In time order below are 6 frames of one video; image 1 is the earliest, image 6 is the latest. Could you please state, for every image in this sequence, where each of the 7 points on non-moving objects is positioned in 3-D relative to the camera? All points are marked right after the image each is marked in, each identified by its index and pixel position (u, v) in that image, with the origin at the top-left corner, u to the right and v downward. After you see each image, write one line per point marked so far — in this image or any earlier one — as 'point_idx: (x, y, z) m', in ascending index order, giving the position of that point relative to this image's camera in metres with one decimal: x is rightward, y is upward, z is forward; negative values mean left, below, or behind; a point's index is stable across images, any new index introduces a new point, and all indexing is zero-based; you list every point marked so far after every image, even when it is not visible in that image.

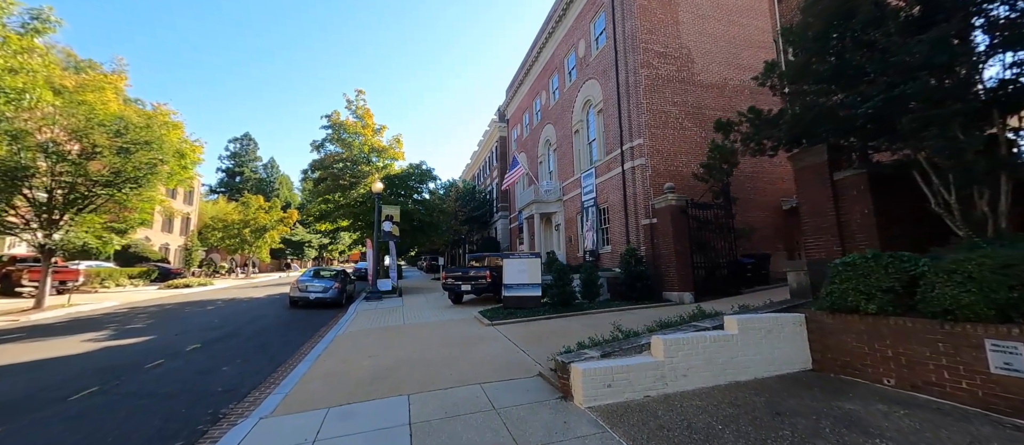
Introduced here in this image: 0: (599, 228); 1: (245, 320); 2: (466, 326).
0: (+3.6, -0.2, +14.3) m
1: (-8.7, -3.2, +11.3) m
2: (-1.2, -2.6, +8.9) m
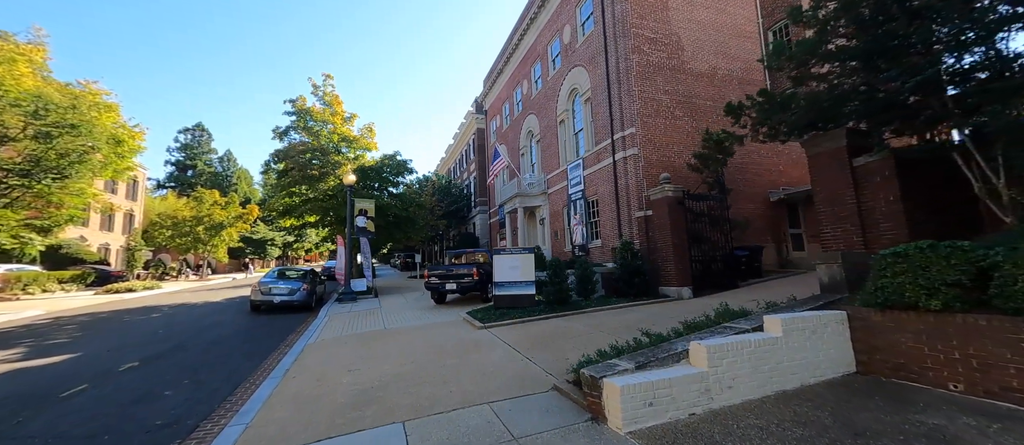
0: (+3.0, 0.0, +13.8) m
1: (-9.0, -3.0, +9.9) m
2: (-1.4, -2.5, +8.1) m
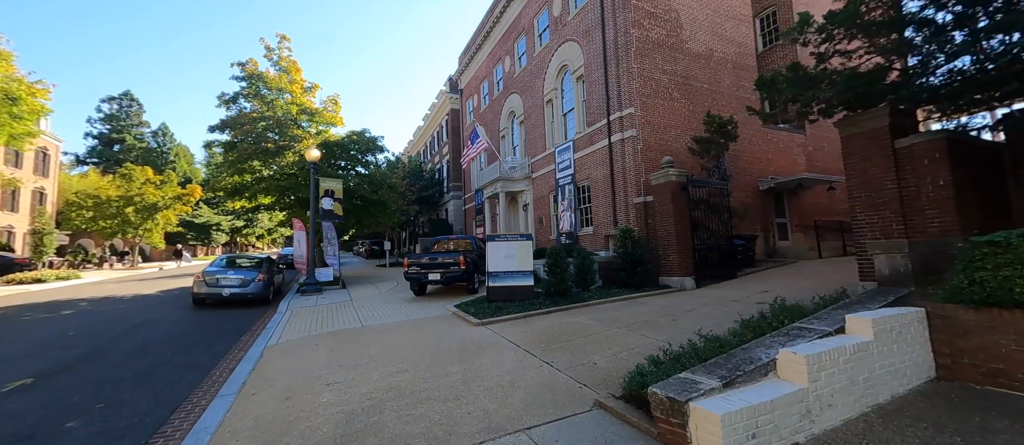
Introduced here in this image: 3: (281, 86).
0: (+2.5, +0.6, +13.1) m
1: (-9.2, -2.5, +8.2) m
2: (-1.4, -2.1, +7.1) m
3: (-11.4, +6.7, +17.1) m
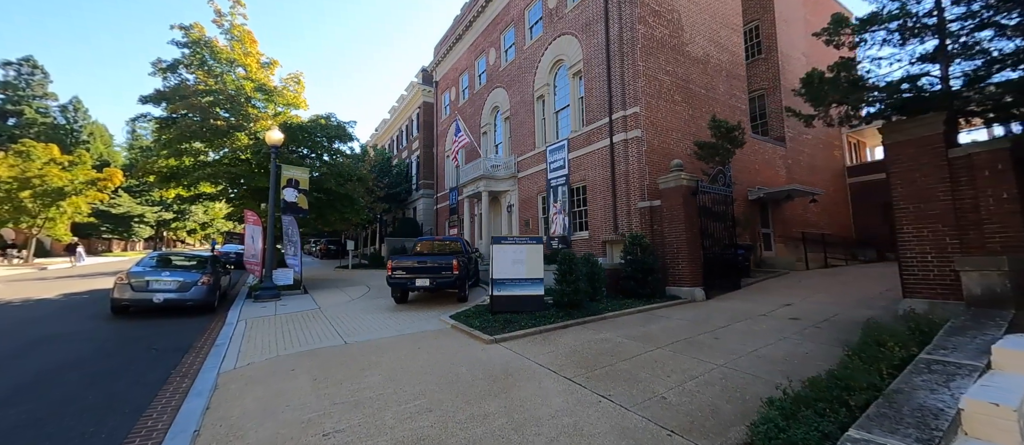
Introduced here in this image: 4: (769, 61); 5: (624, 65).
0: (+2.1, +0.4, +12.4) m
1: (-9.0, -2.2, +6.2) m
2: (-1.1, -2.1, +6.0) m
3: (-11.9, +7.0, +14.8) m
4: (+11.4, +7.2, +15.4) m
5: (+3.5, +4.9, +10.8) m
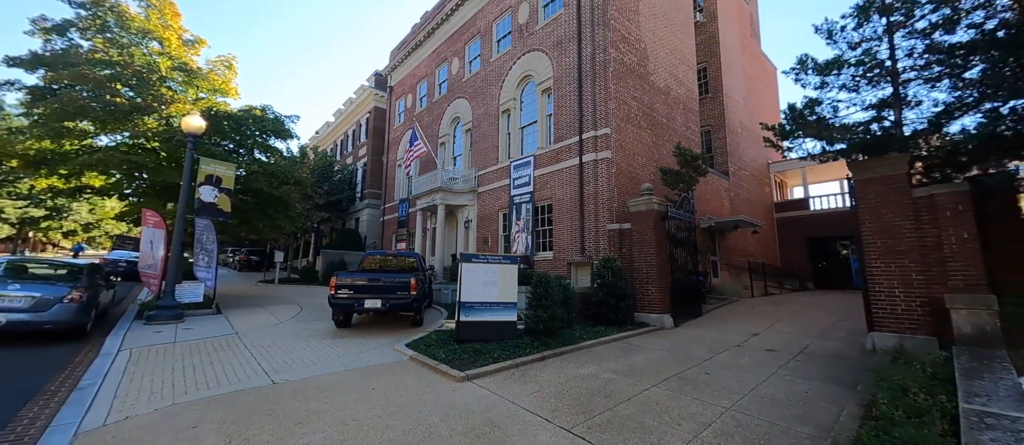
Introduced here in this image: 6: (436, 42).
0: (+0.8, -0.2, +11.9) m
1: (-9.3, -2.0, +3.9) m
2: (-1.5, -2.3, +4.9) m
3: (-13.1, +6.9, +12.4) m
4: (+9.8, +5.9, +16.6) m
5: (+2.6, +4.2, +10.7) m
6: (-4.3, +10.1, +19.5) m
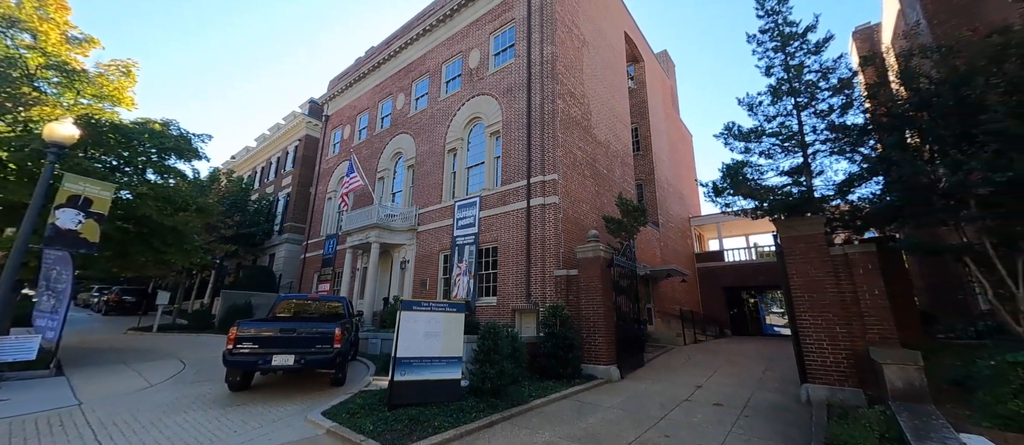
0: (-1.1, -1.6, +11.3) m
1: (-9.6, -2.0, +1.5) m
2: (-2.1, -2.8, +3.8) m
3: (-14.6, +6.1, +10.2) m
4: (+7.0, +3.5, +18.2) m
5: (+1.0, +2.8, +11.0) m
6: (-7.2, +8.0, +19.1) m
